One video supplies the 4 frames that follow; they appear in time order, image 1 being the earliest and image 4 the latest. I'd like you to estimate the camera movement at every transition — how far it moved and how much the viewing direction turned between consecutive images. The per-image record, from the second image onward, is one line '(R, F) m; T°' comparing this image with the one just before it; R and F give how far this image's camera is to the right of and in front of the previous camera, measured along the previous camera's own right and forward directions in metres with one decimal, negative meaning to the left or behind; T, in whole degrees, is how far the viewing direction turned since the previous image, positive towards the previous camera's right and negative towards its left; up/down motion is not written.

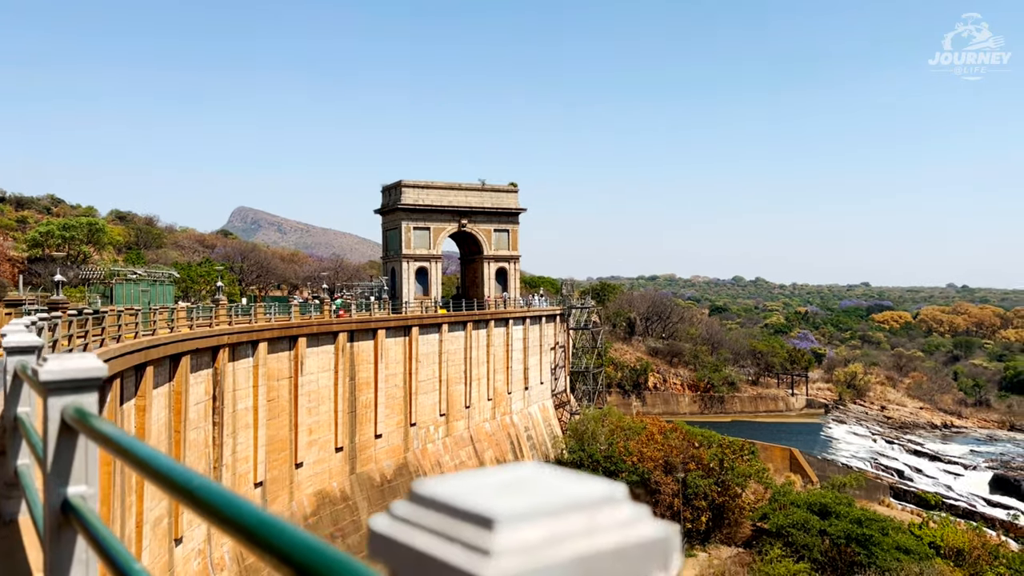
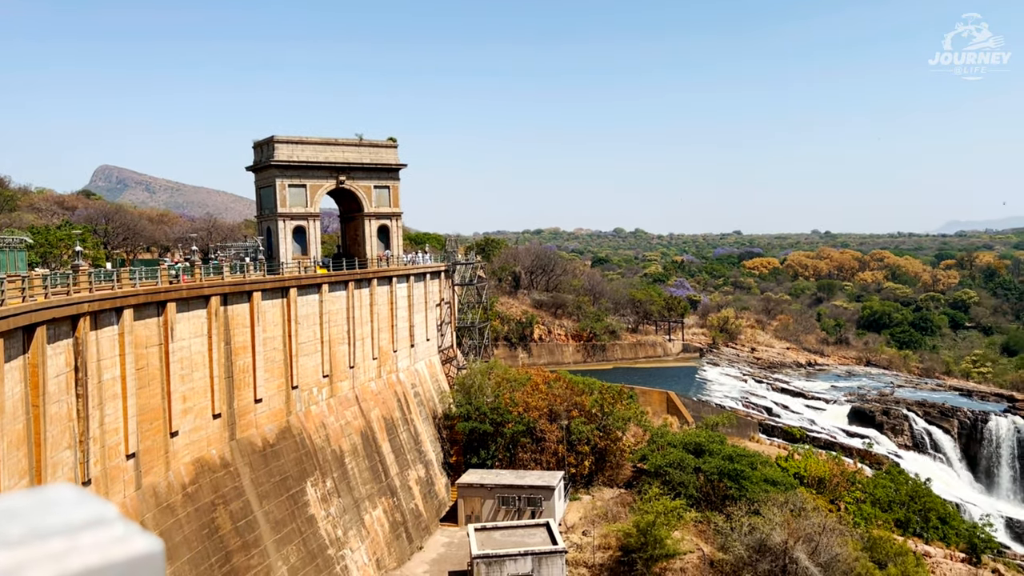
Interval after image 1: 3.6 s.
(+3.4, +0.6) m; +8°
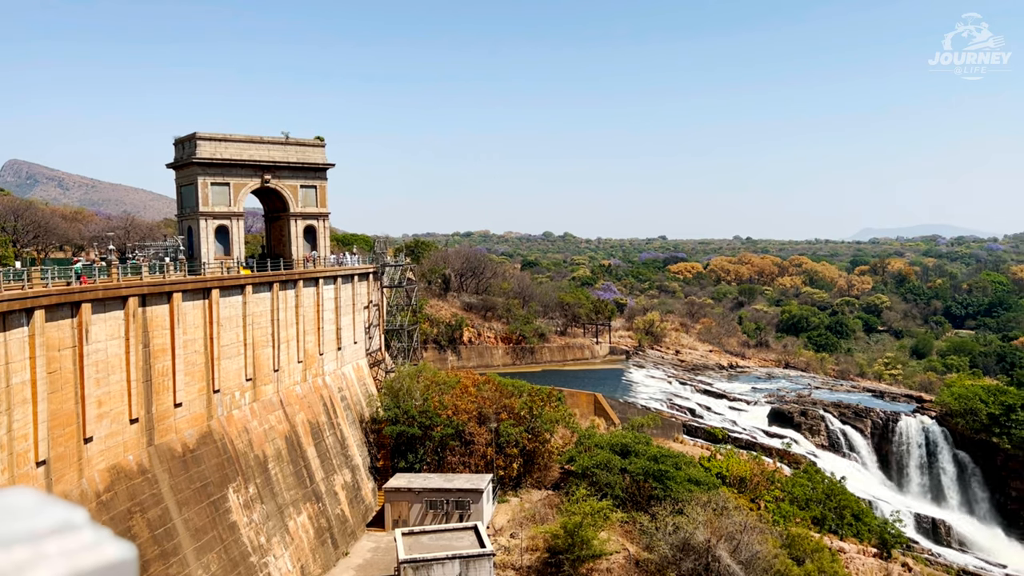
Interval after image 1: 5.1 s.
(+0.4, +0.8) m; +5°
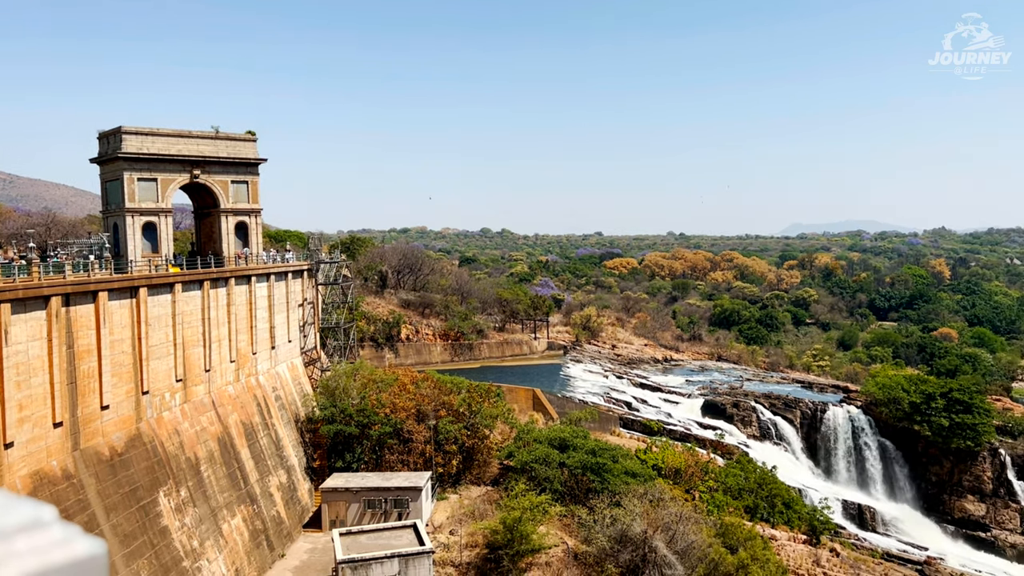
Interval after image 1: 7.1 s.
(+0.3, +0.6) m; +4°
